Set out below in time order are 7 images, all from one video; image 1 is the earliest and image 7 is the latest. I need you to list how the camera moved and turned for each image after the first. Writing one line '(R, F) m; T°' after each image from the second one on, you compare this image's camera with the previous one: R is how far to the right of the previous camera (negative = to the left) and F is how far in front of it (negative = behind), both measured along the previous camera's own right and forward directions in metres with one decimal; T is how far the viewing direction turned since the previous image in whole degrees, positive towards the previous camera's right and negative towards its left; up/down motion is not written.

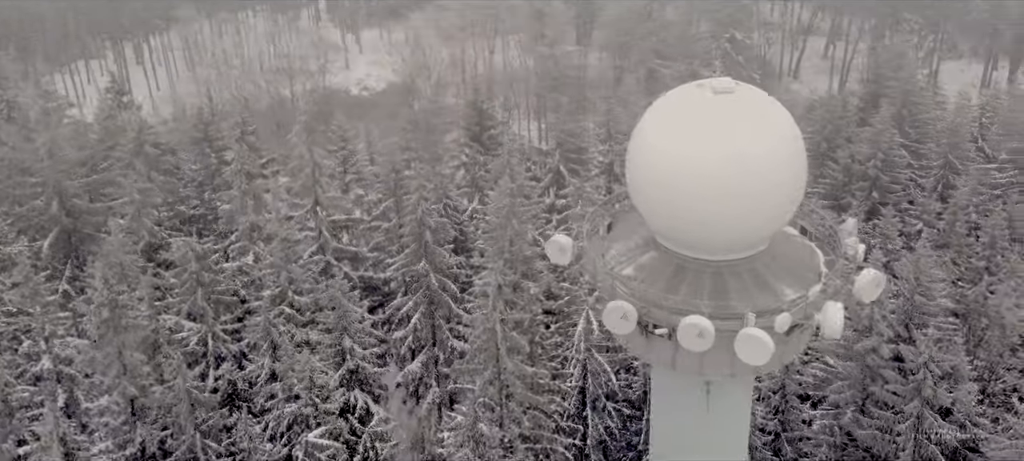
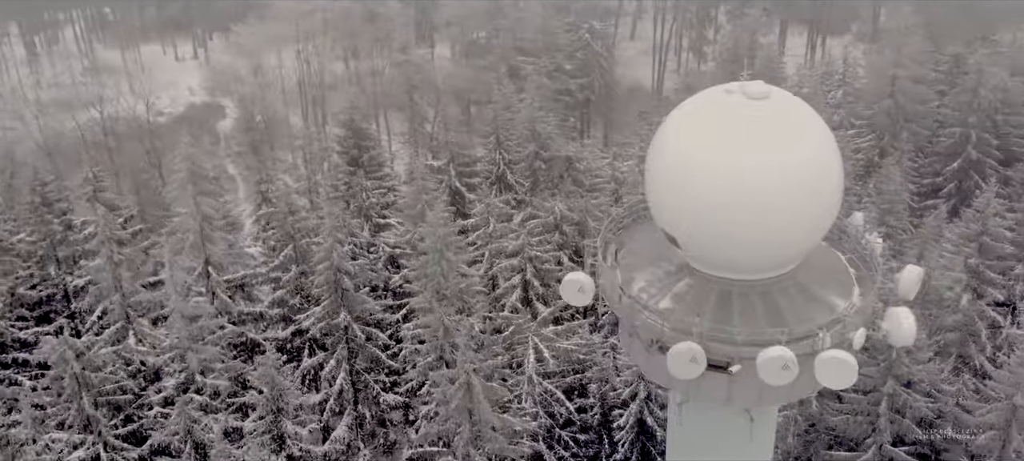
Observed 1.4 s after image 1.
(-3.6, +2.9) m; +14°
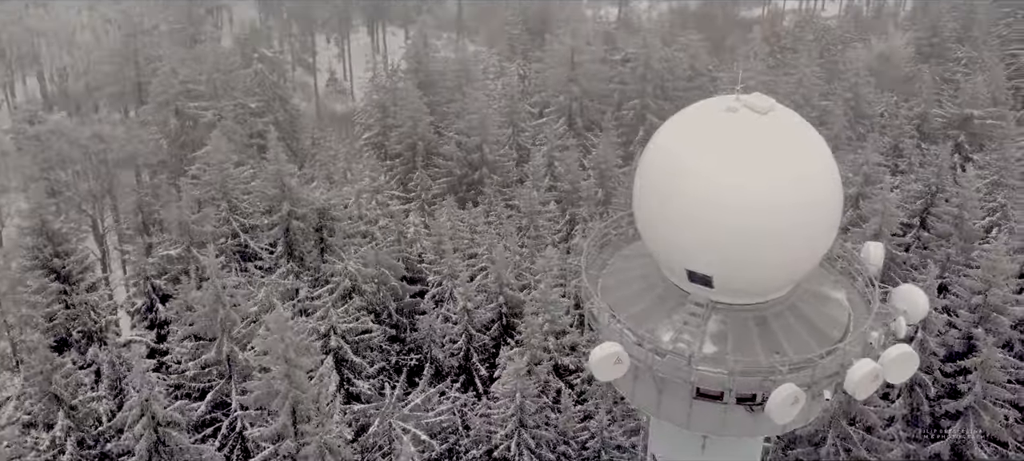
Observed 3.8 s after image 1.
(-5.7, +4.2) m; +28°
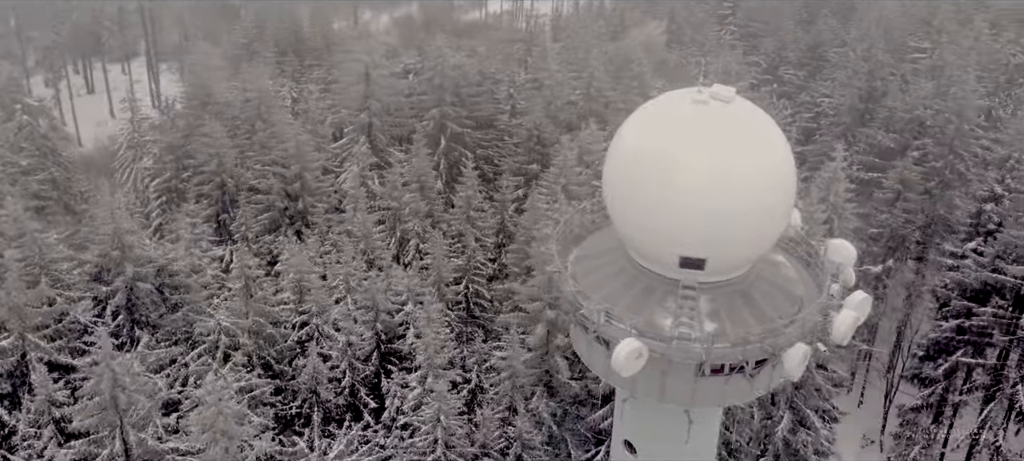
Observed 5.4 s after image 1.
(-4.2, +0.8) m; +19°
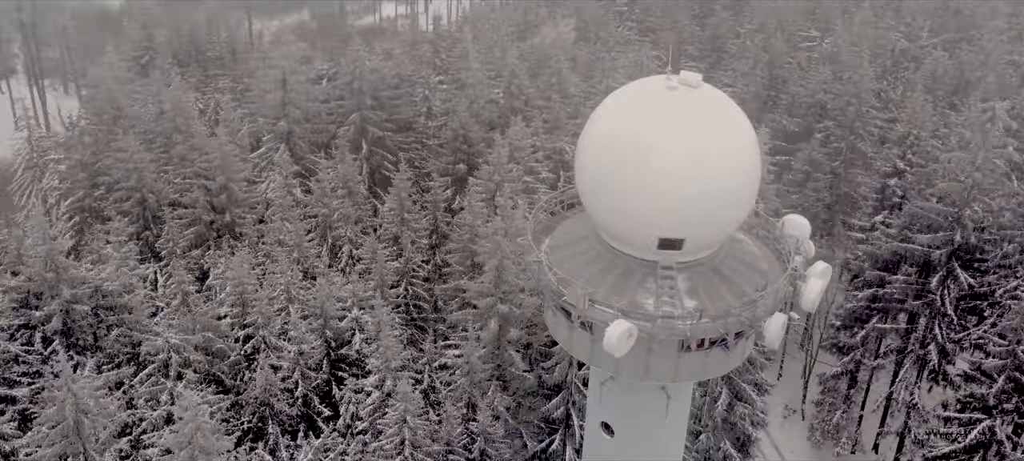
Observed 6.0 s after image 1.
(-1.5, -0.1) m; +7°
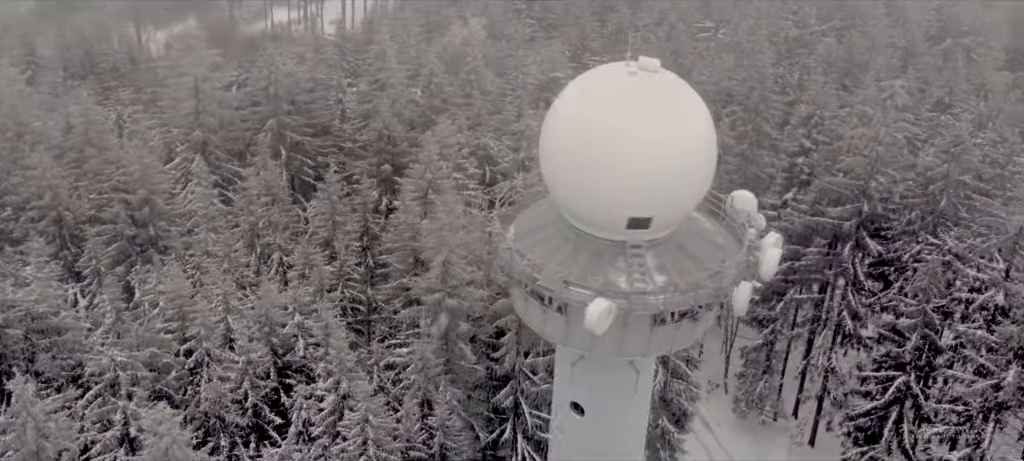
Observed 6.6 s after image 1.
(-1.4, -0.2) m; +7°
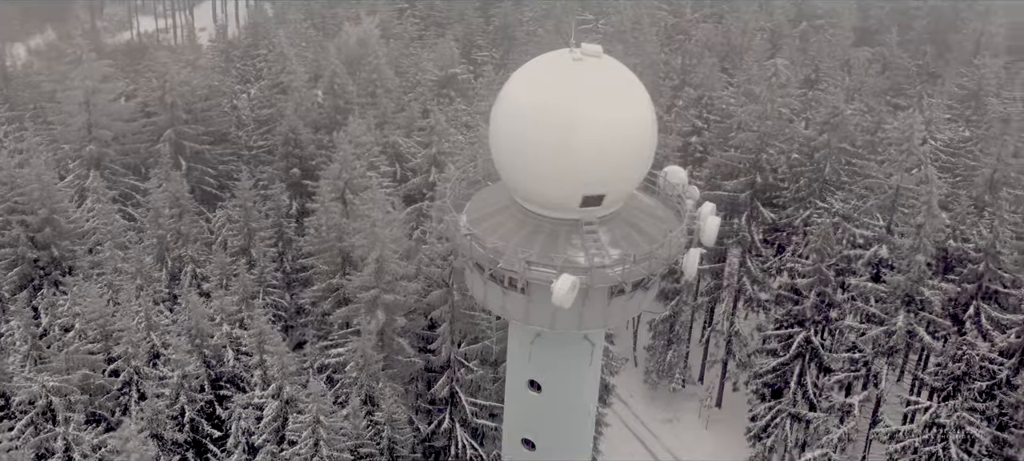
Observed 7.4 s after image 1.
(-1.6, -0.5) m; +8°
